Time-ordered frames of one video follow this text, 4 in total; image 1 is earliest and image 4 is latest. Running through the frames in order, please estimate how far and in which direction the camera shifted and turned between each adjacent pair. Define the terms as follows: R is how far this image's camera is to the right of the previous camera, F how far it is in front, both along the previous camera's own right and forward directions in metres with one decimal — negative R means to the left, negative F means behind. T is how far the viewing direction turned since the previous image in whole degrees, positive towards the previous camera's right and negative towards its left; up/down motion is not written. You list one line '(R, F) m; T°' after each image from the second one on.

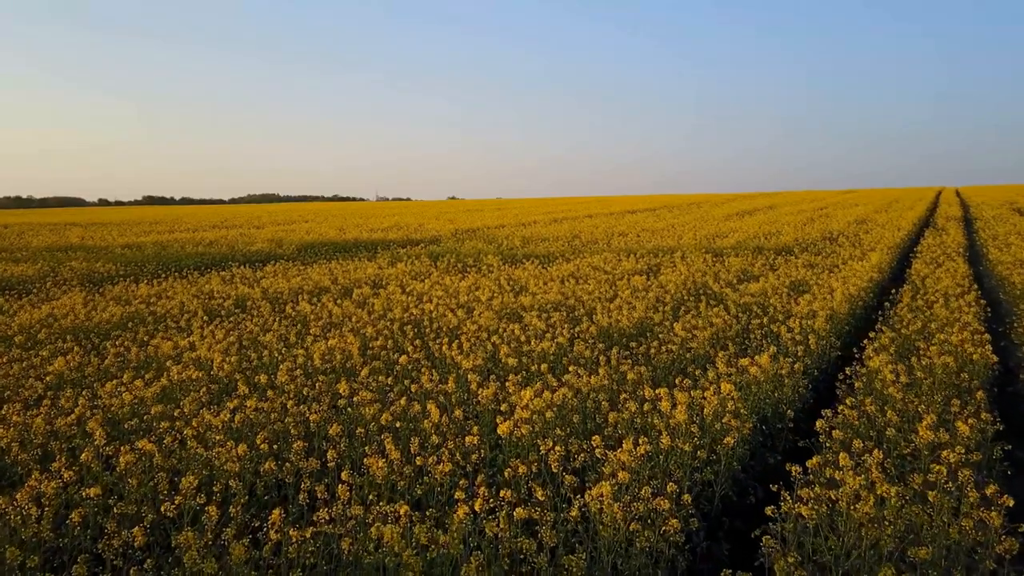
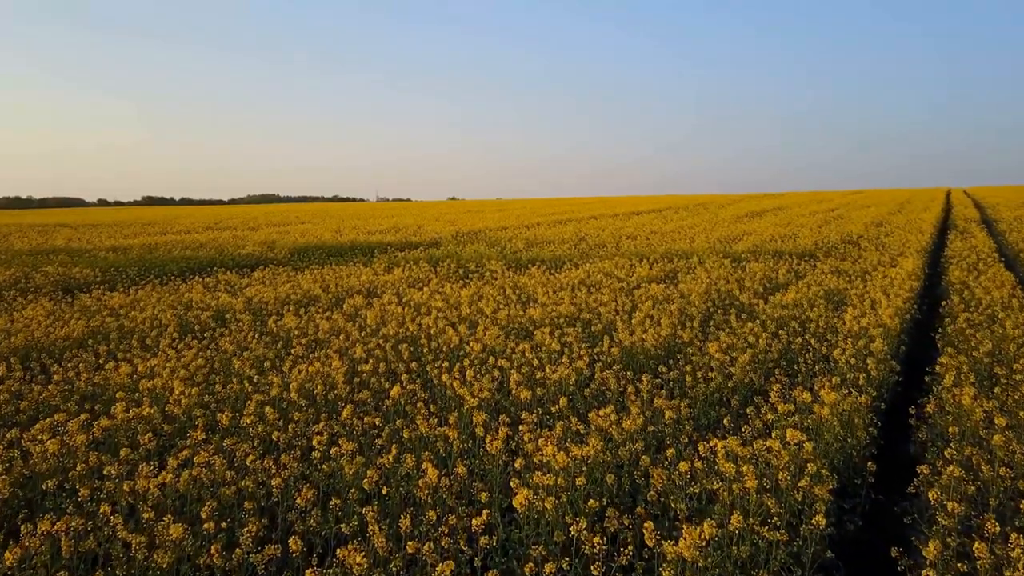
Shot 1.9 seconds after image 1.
(-0.1, +1.0) m; 0°
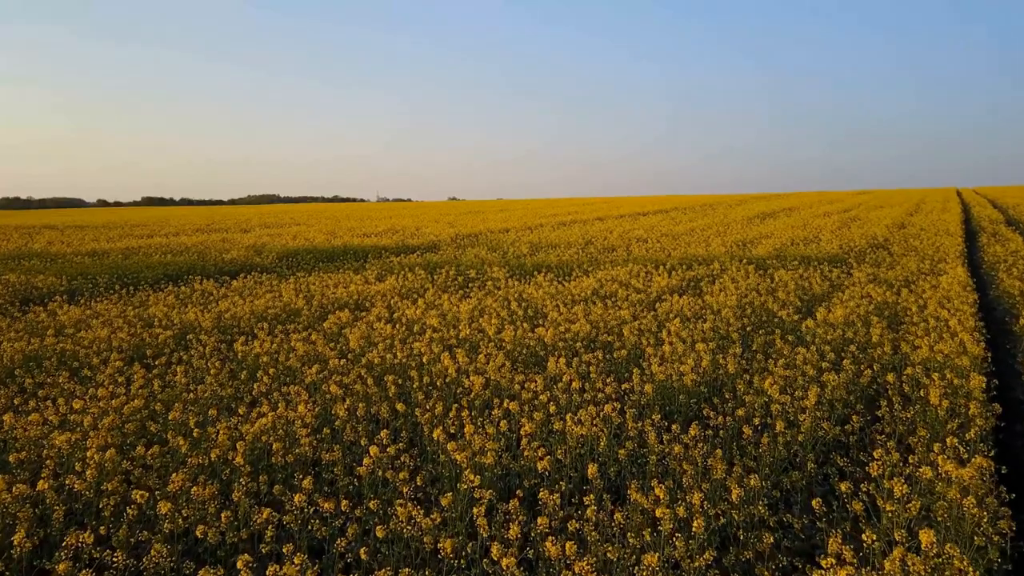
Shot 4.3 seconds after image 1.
(-0.1, +1.3) m; 0°
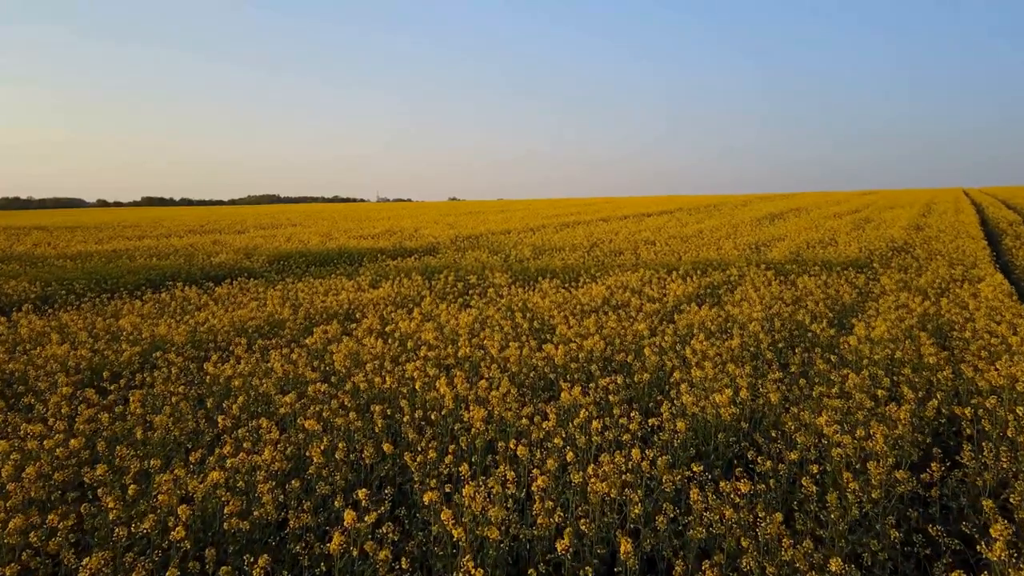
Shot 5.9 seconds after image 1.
(-0.1, +0.9) m; 0°
